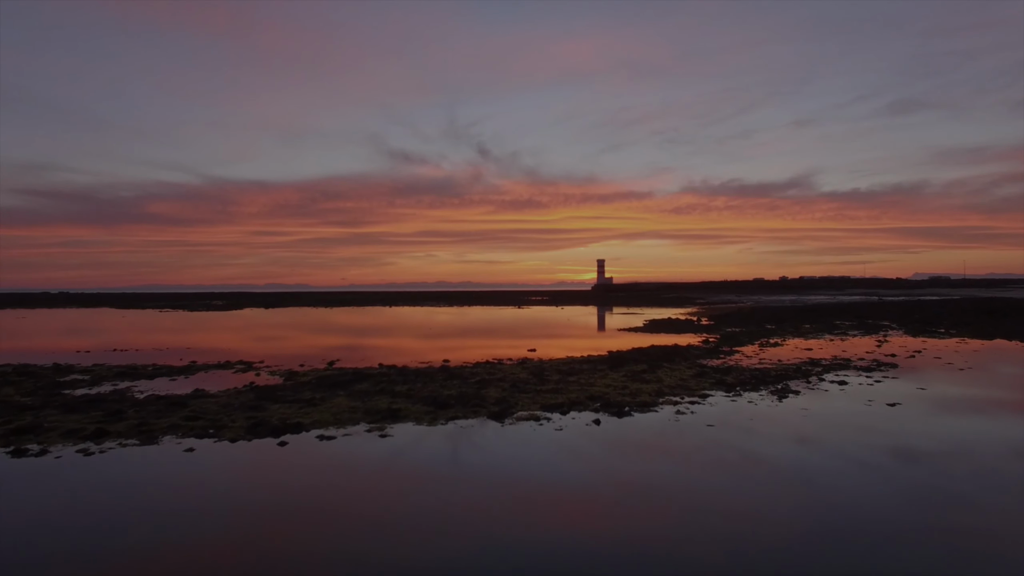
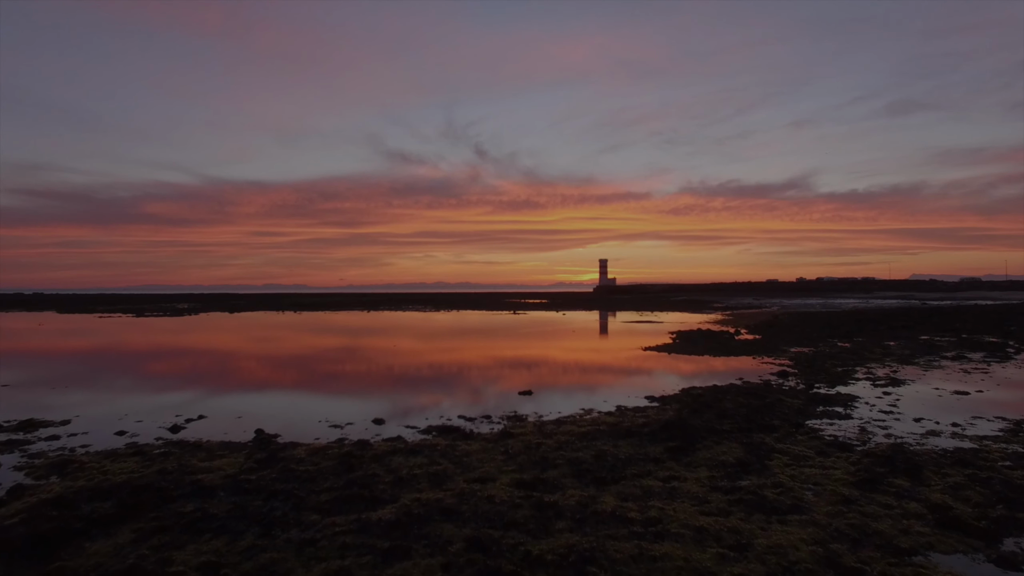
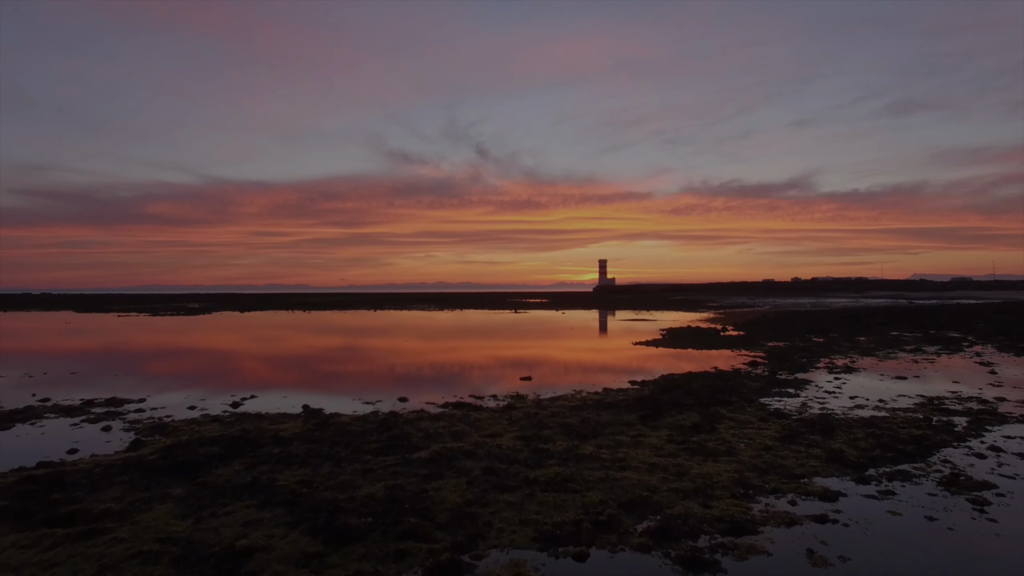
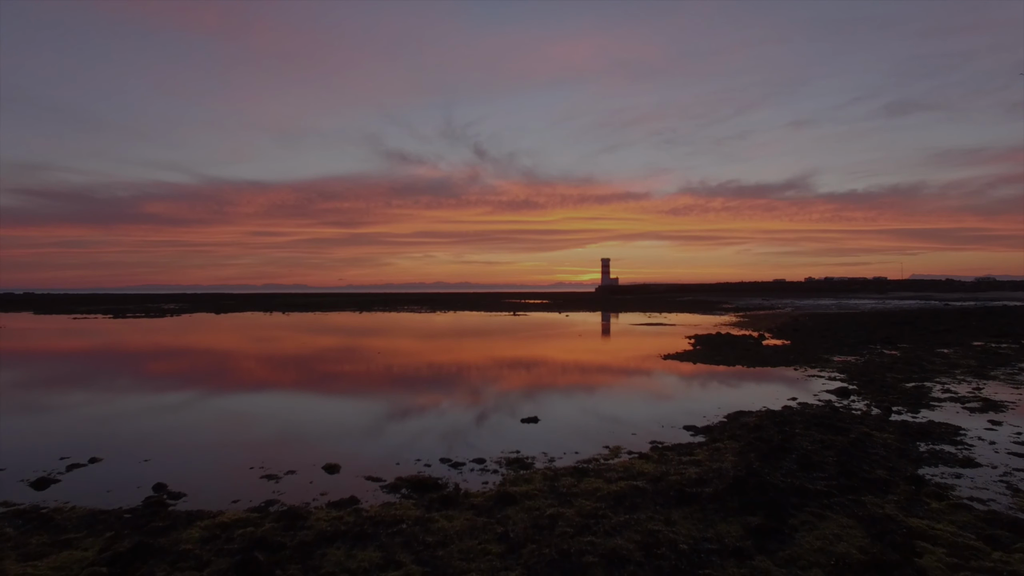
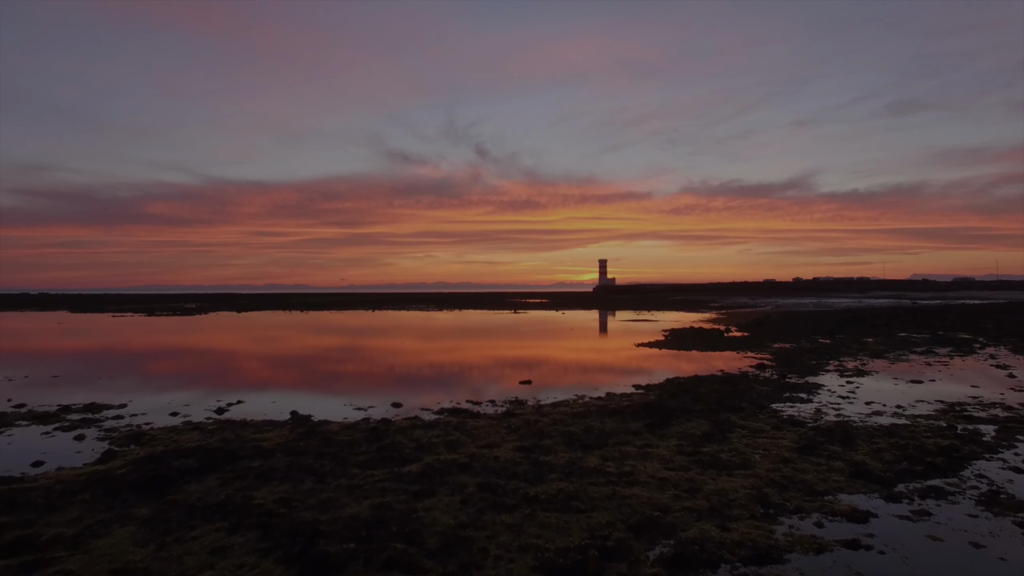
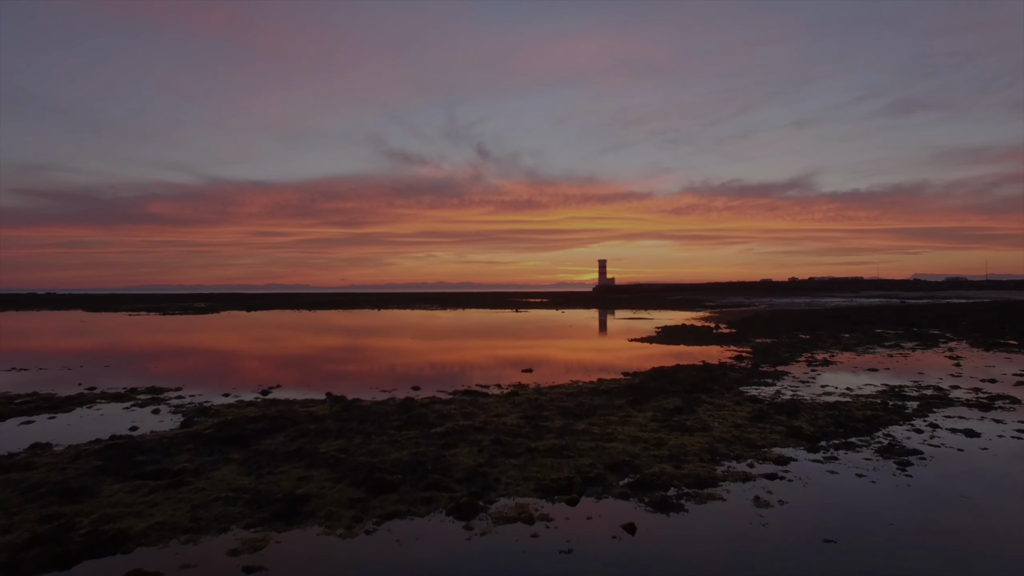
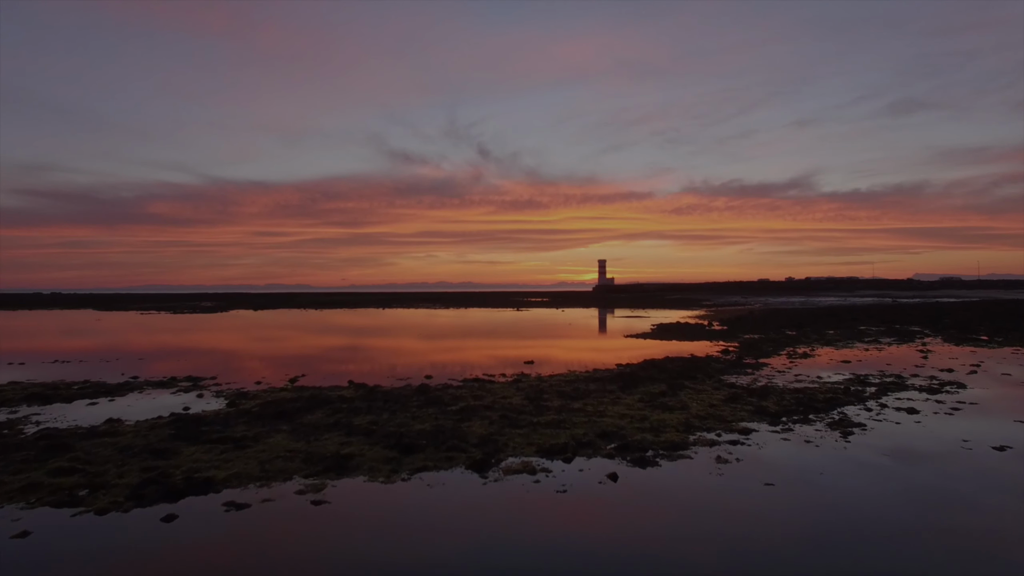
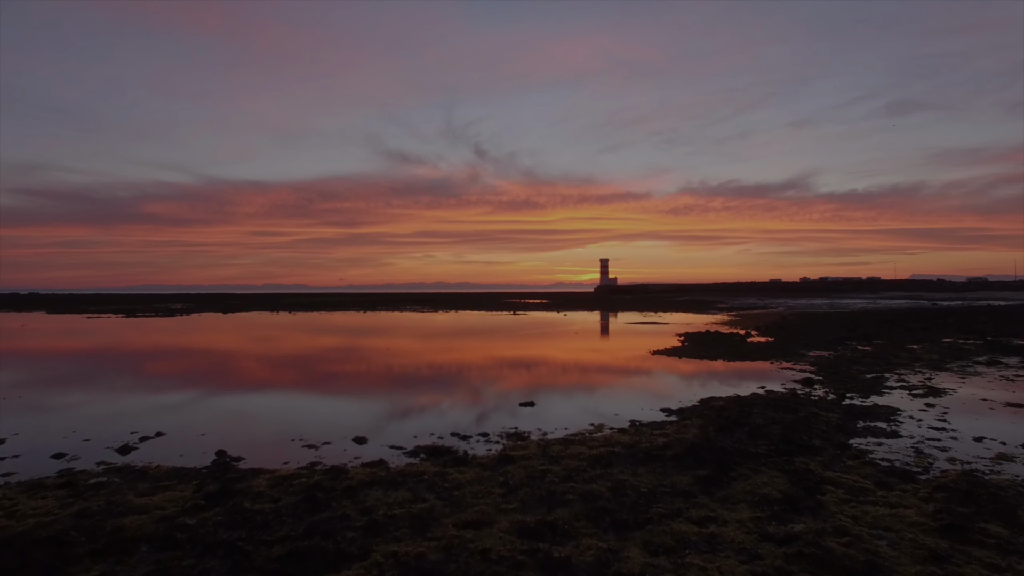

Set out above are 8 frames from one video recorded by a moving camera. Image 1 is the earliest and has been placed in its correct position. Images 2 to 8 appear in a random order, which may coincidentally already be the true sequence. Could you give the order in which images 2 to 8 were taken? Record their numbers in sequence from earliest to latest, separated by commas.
7, 6, 3, 5, 2, 8, 4
